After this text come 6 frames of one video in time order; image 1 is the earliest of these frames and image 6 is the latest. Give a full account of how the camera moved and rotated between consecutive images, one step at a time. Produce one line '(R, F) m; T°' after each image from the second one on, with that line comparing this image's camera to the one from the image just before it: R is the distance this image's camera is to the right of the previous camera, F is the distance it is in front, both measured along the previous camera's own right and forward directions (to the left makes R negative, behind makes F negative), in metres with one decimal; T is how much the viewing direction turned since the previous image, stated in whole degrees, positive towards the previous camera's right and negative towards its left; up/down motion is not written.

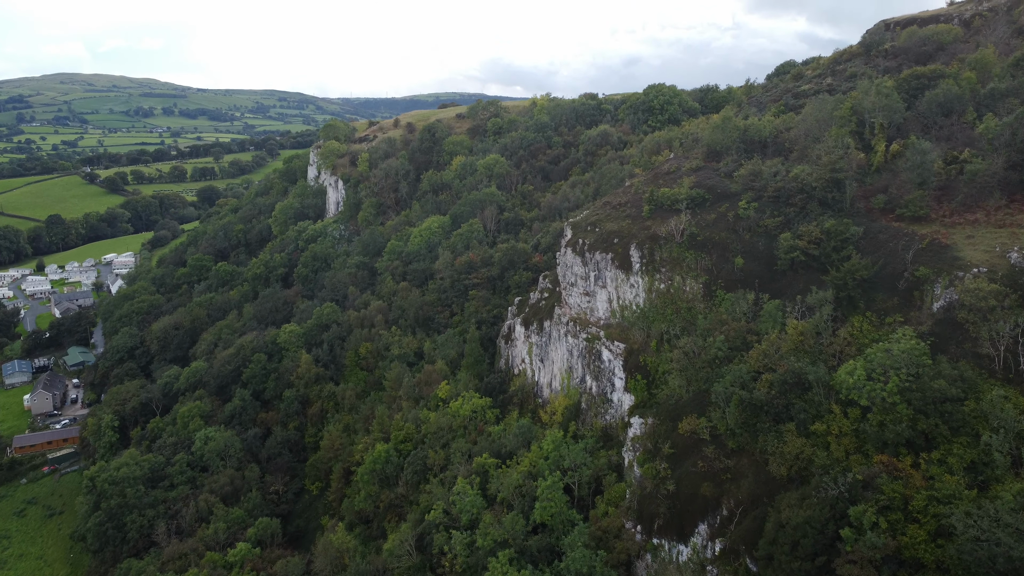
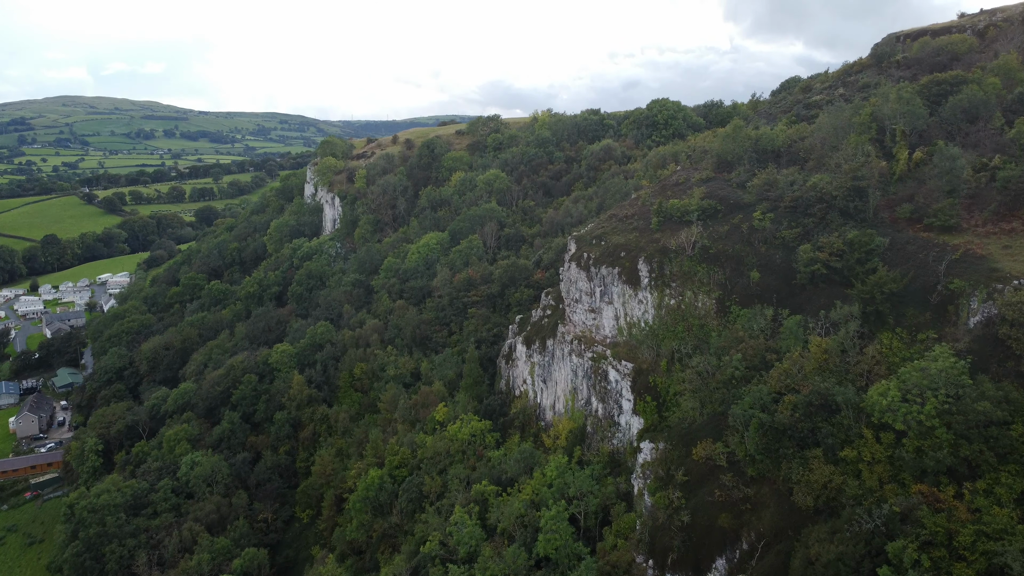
(0.0, +1.6) m; 0°
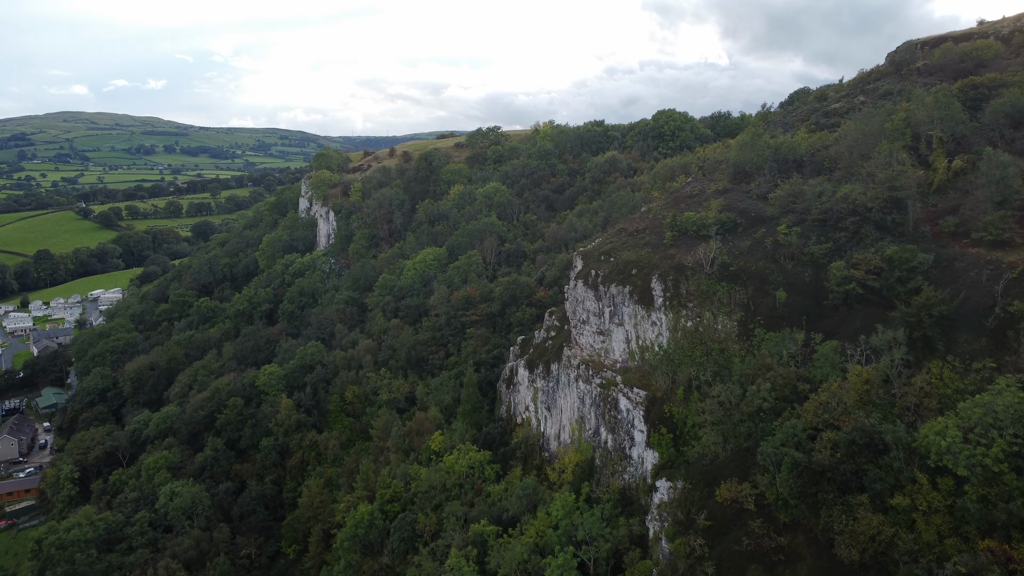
(-0.1, +2.2) m; 0°
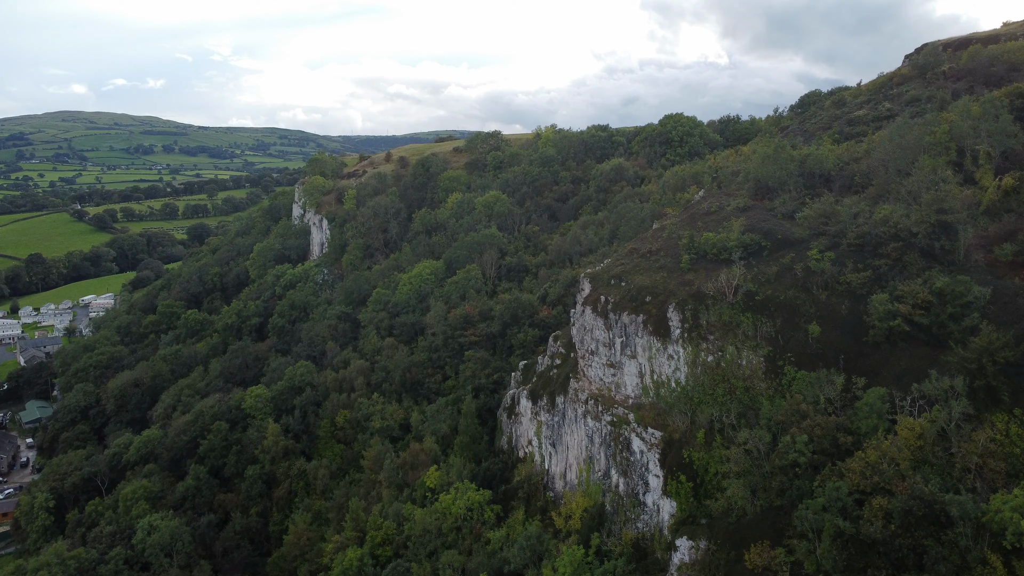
(-0.1, +2.3) m; 0°
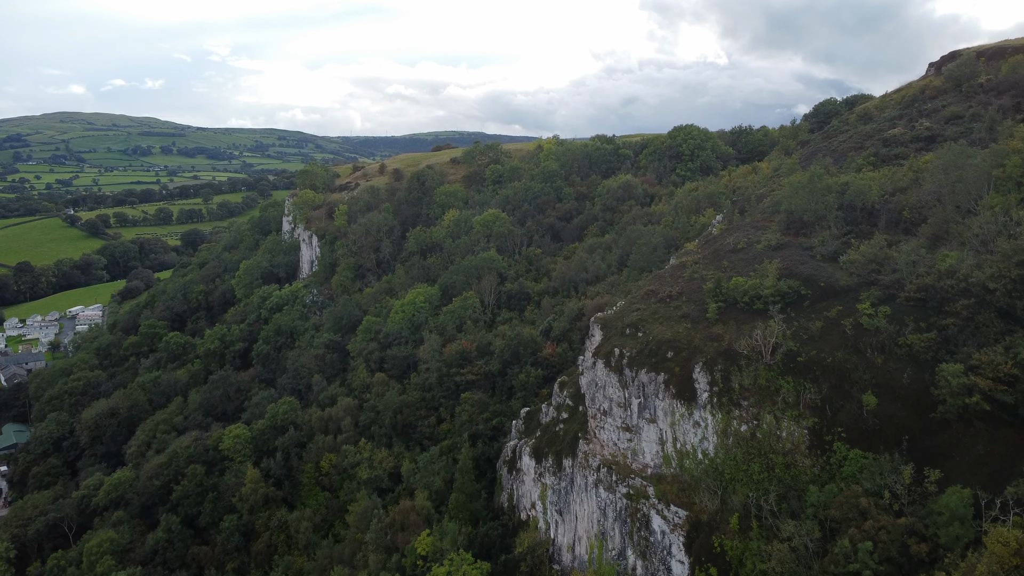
(0.0, +3.0) m; 0°
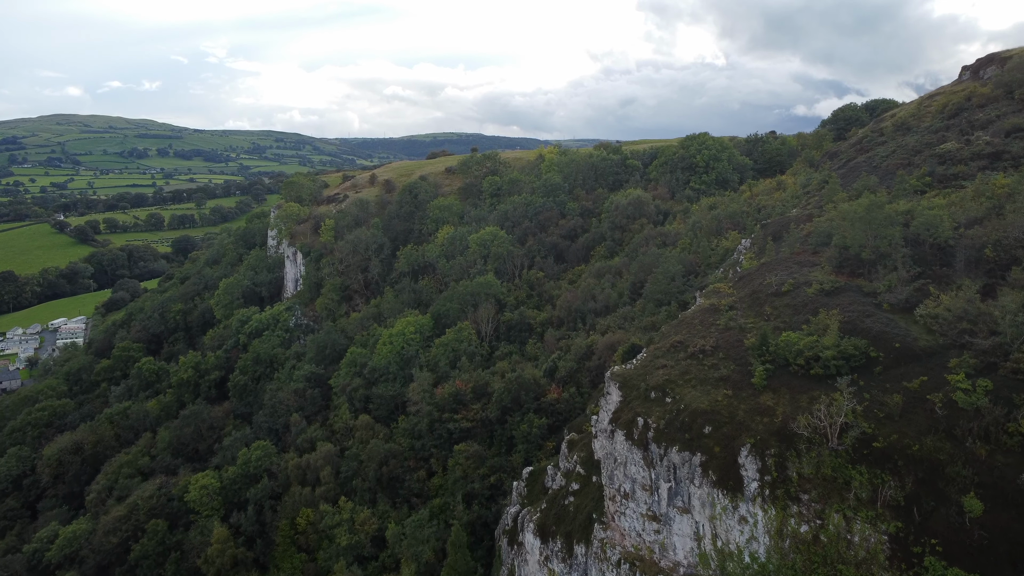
(-0.1, +3.7) m; 0°
